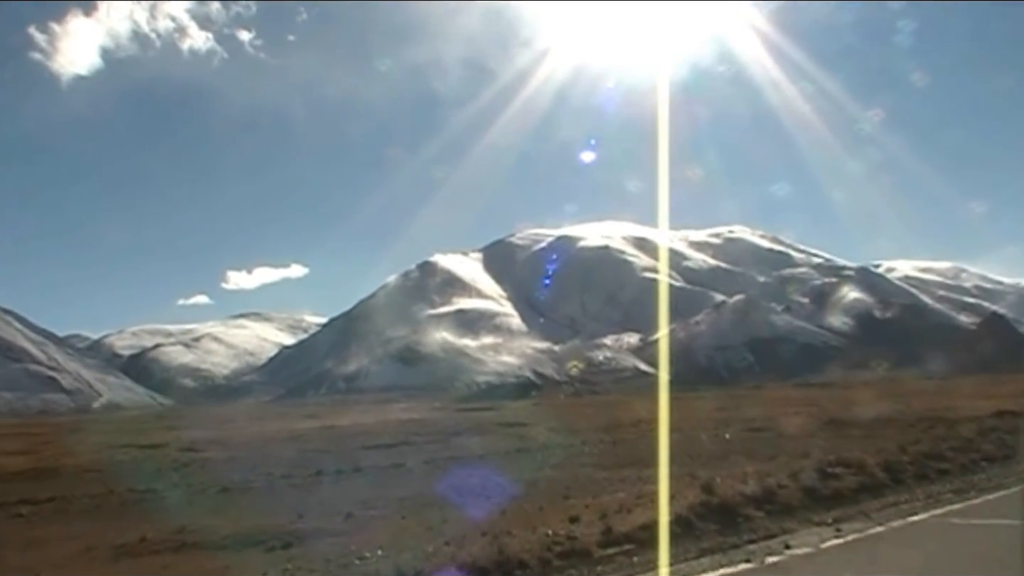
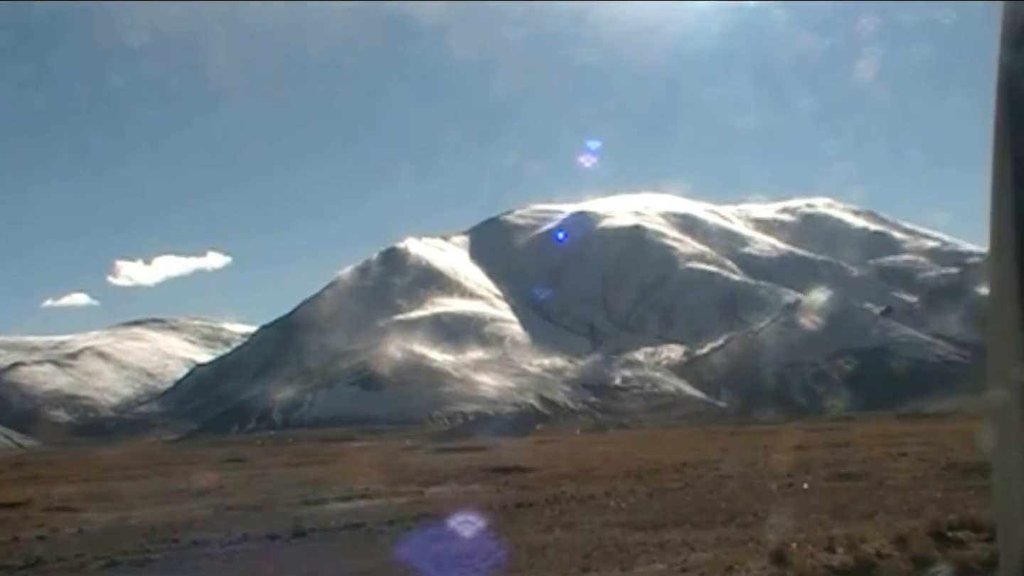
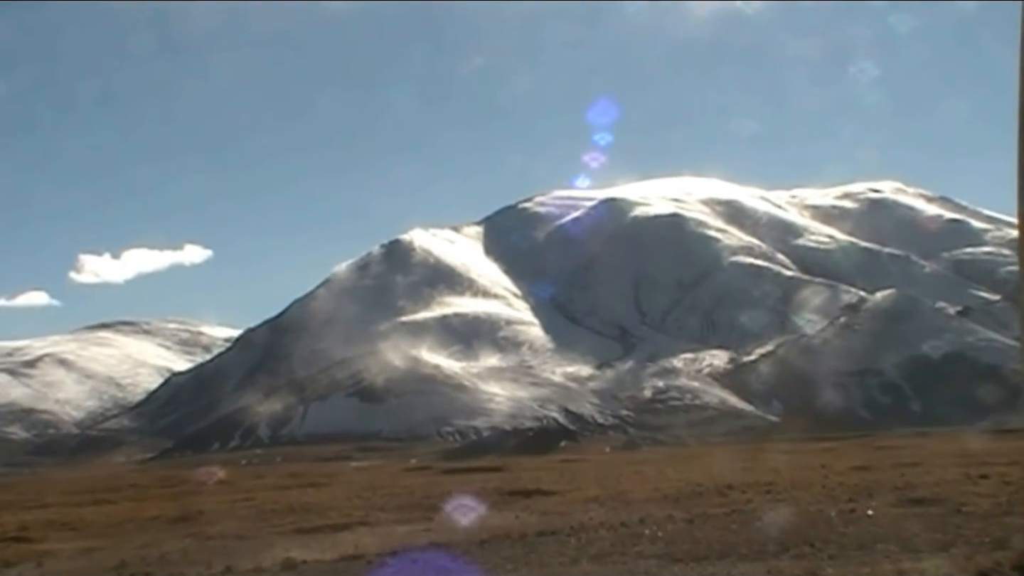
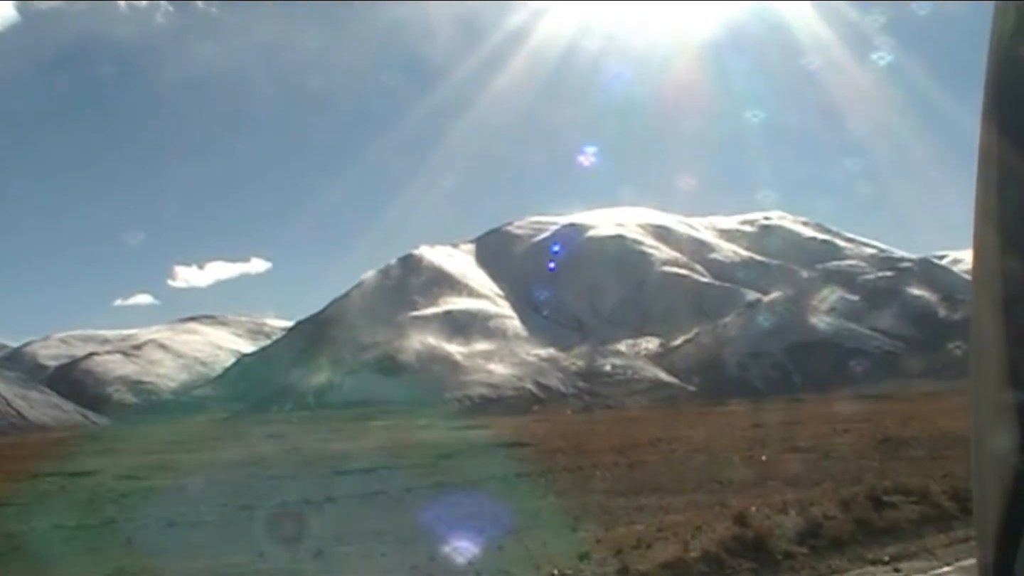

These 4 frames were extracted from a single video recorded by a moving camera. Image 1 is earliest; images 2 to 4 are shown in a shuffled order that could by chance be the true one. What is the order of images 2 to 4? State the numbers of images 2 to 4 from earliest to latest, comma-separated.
4, 2, 3
